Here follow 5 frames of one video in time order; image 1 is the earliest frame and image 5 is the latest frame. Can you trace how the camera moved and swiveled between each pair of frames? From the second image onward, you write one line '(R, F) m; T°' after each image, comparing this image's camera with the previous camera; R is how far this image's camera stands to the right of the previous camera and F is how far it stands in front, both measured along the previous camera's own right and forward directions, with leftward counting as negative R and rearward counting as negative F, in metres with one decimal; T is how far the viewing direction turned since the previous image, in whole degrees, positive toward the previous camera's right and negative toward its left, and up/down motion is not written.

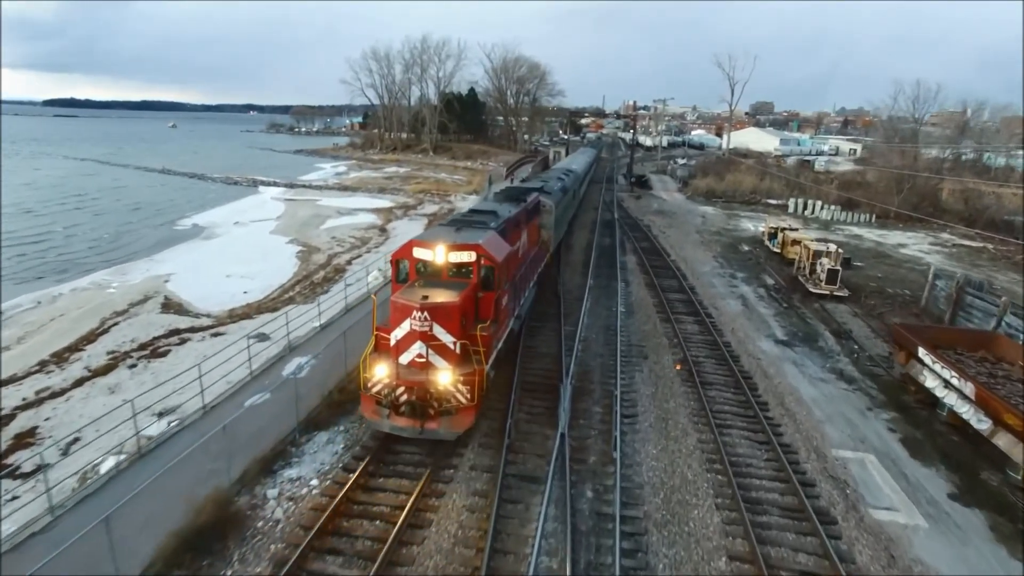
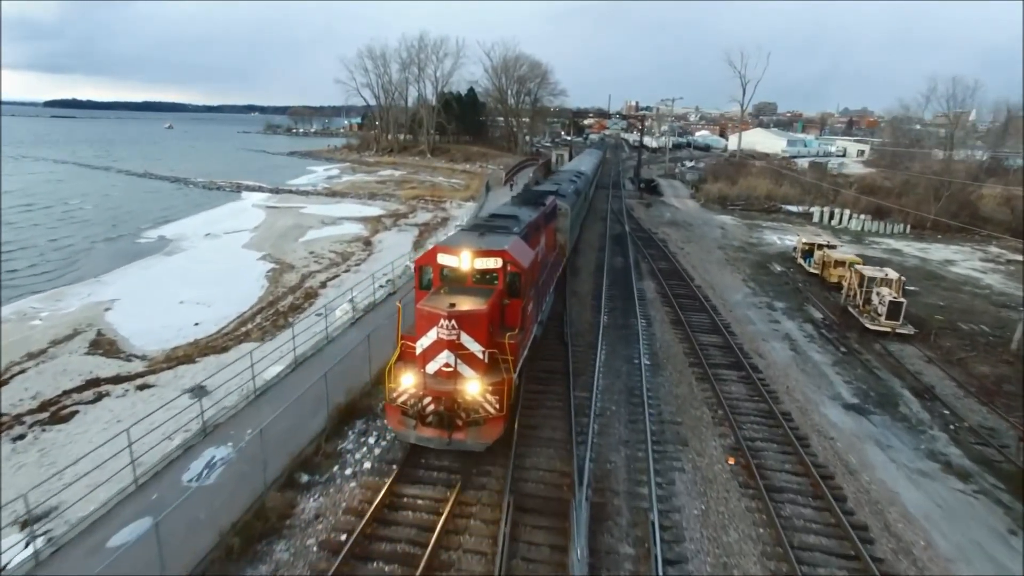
(+0.1, +3.5) m; 0°
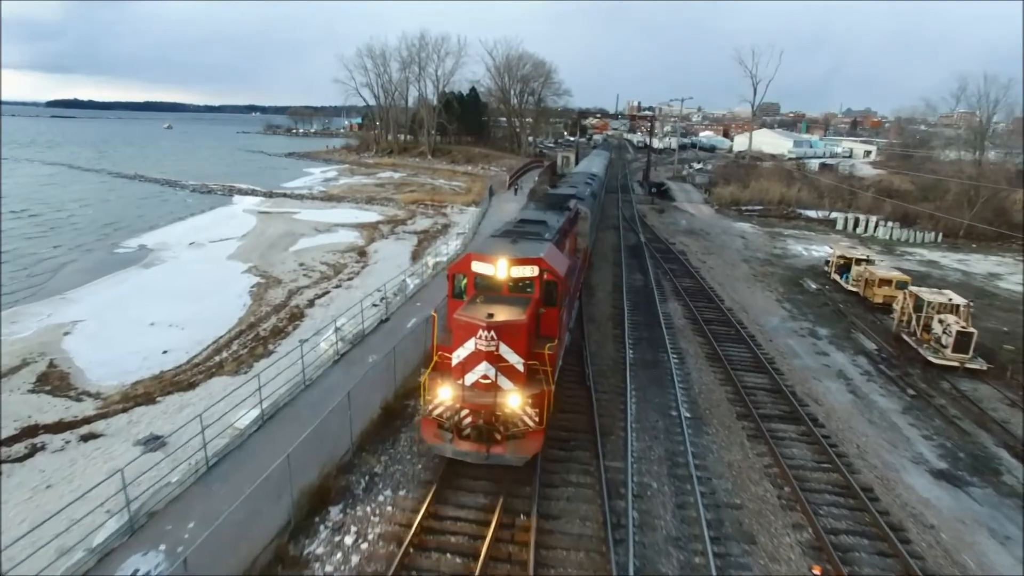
(-0.2, +2.3) m; 0°
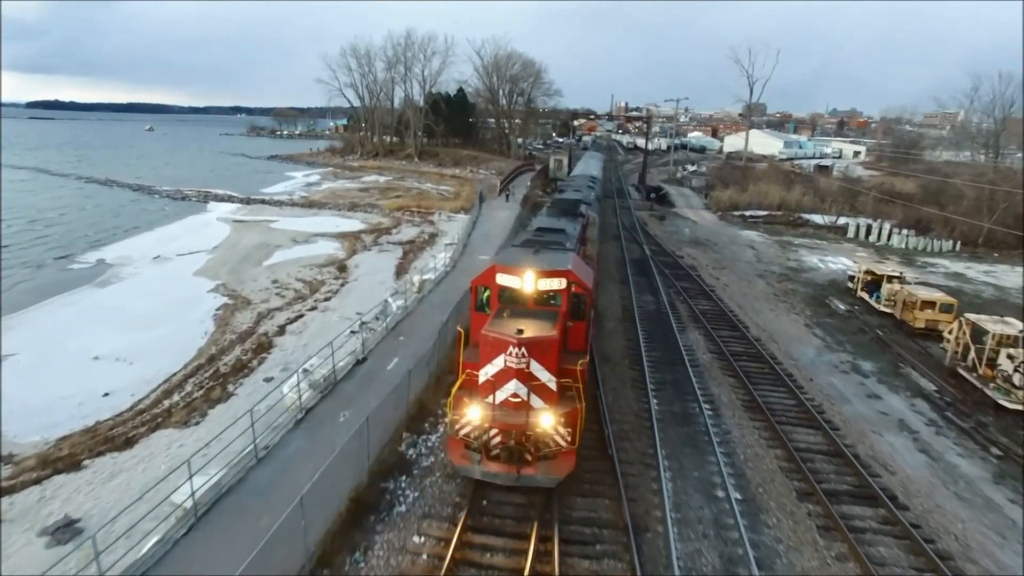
(-0.2, +2.4) m; +1°
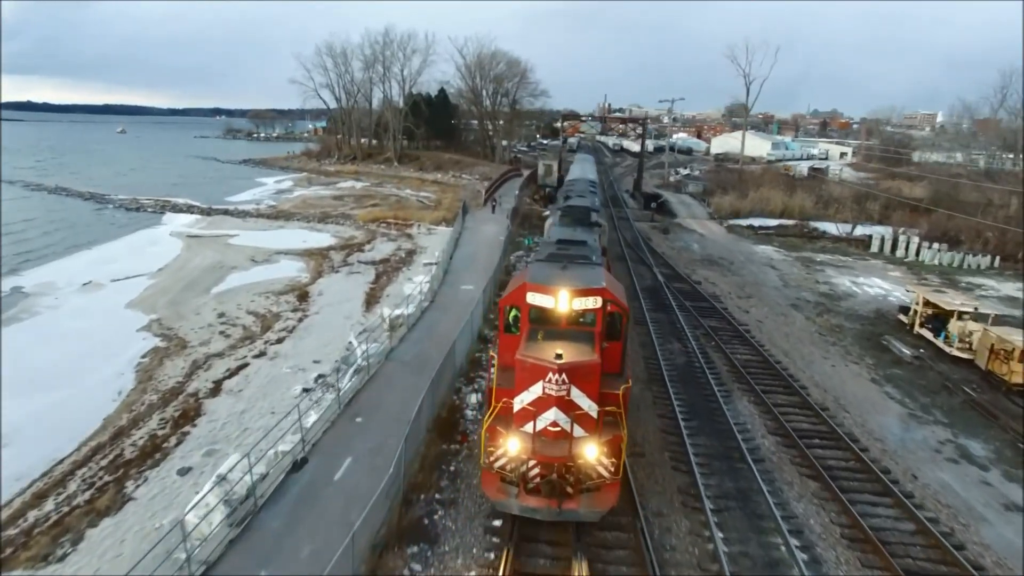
(-0.2, +3.8) m; +1°
